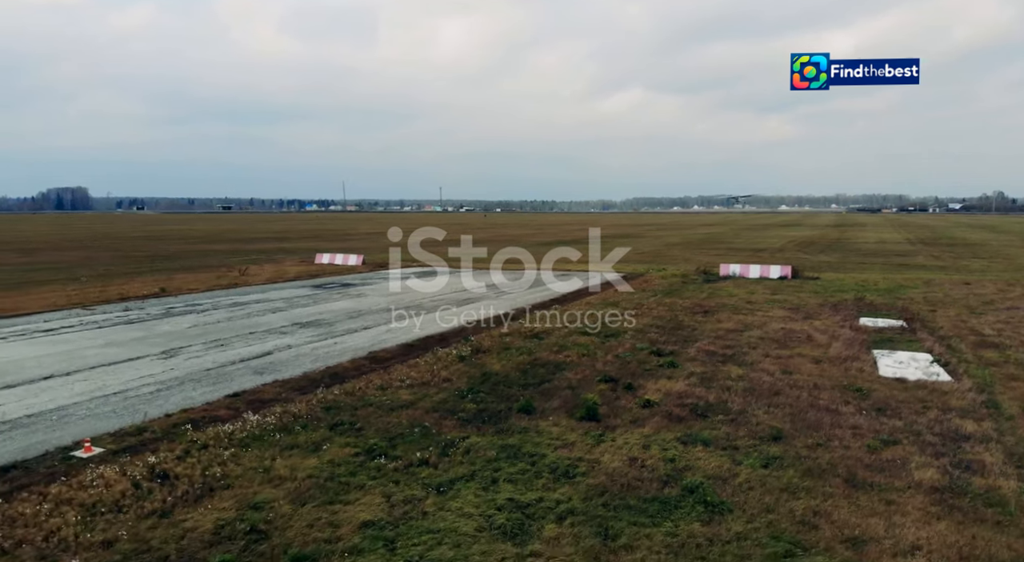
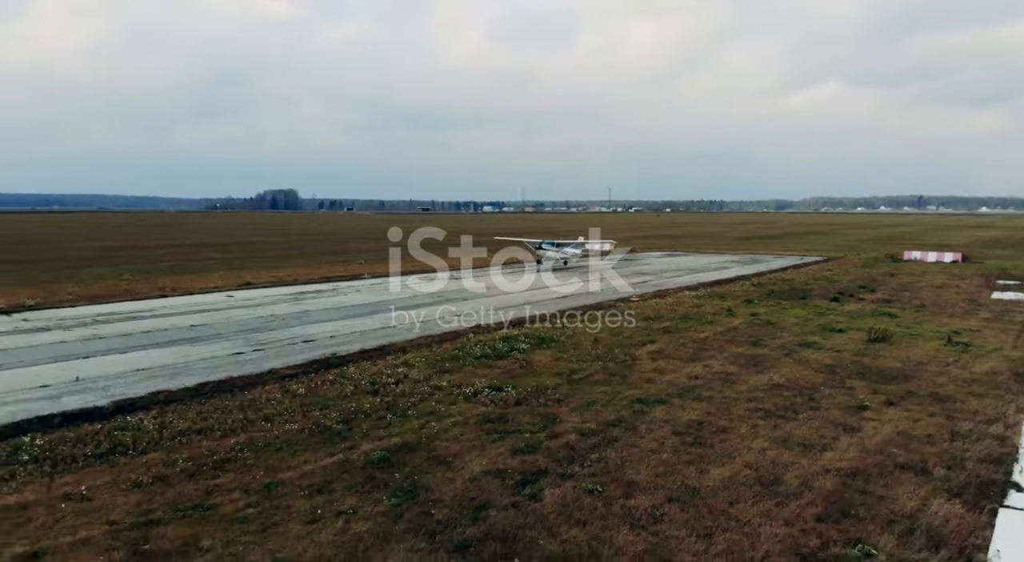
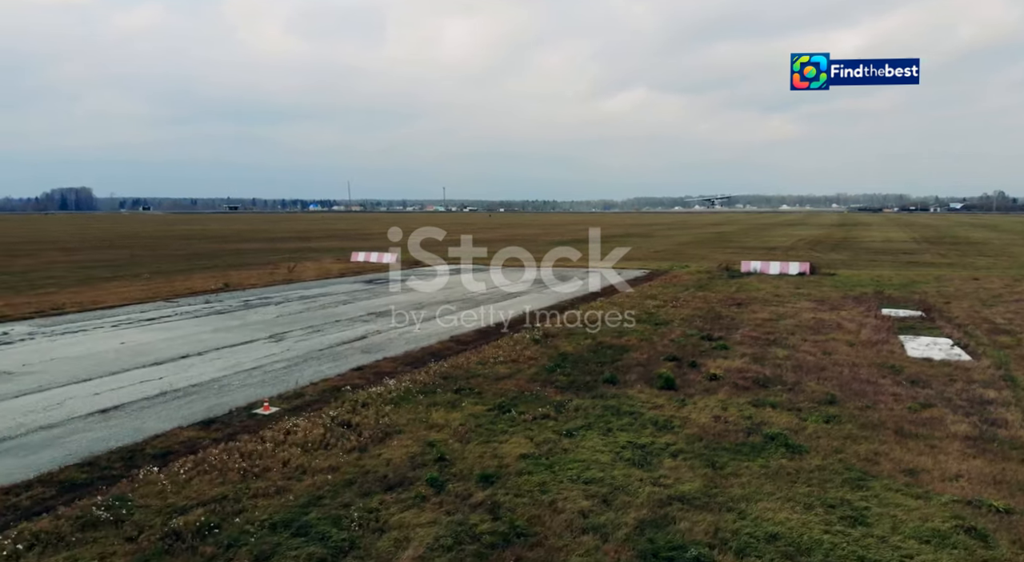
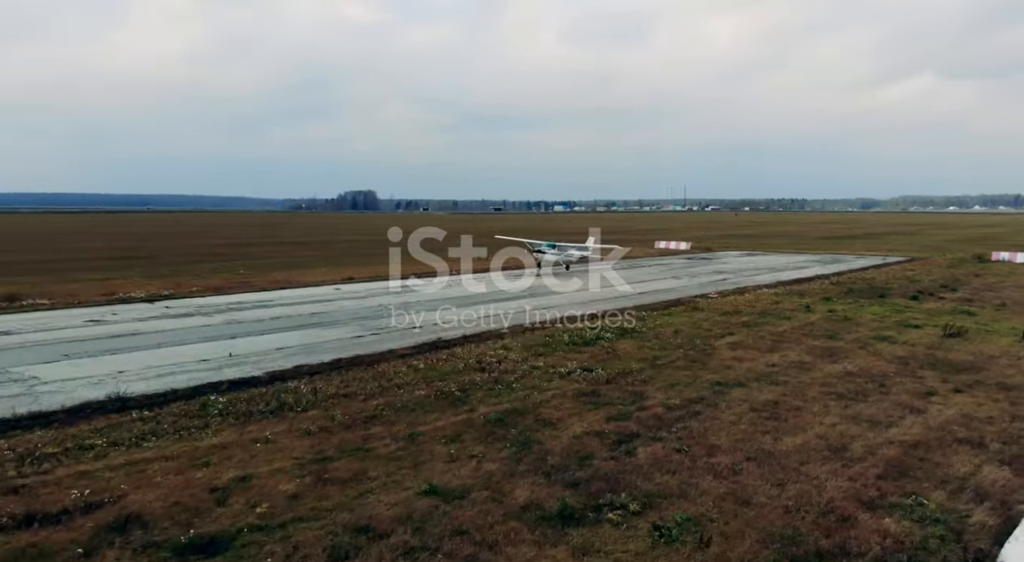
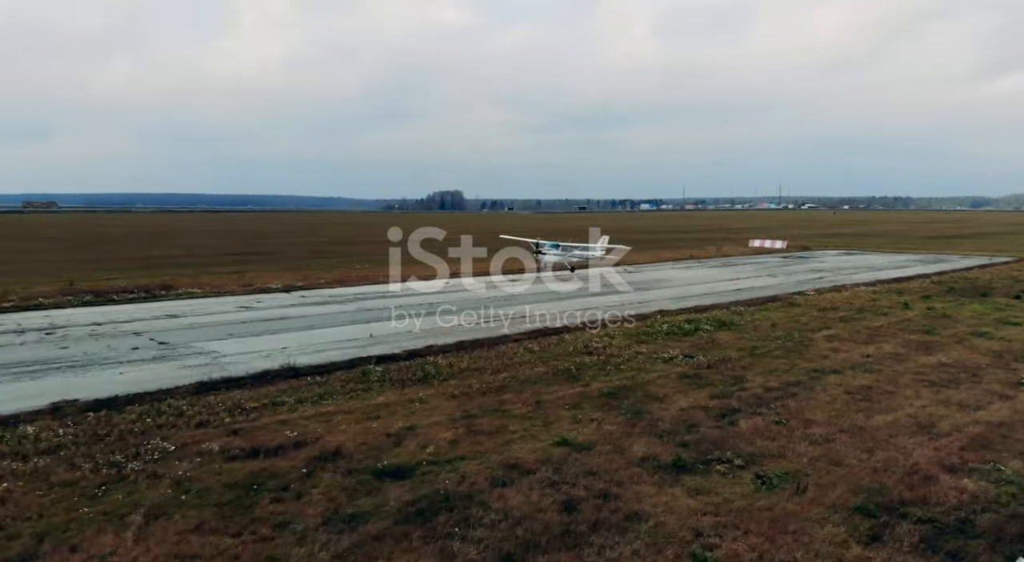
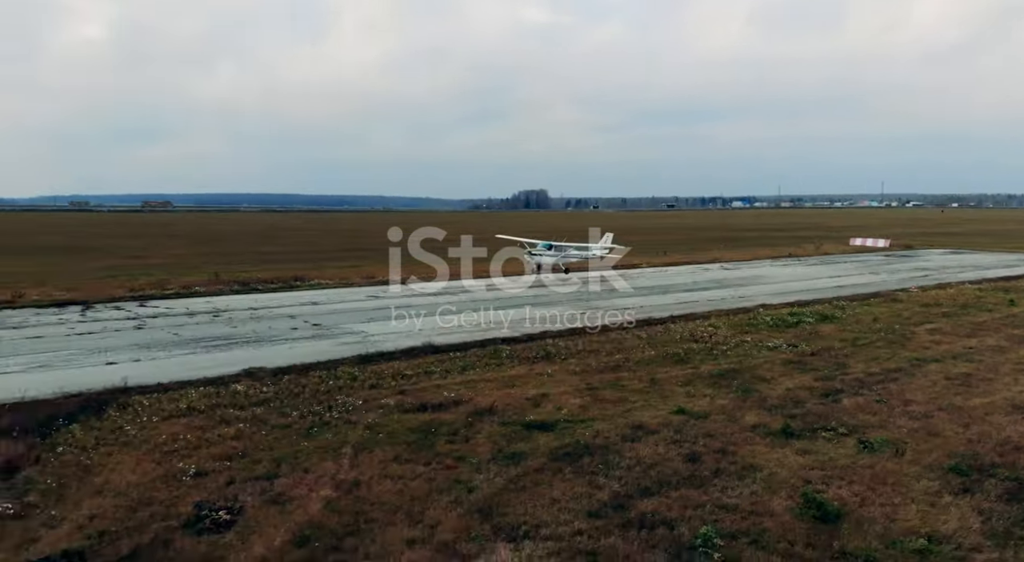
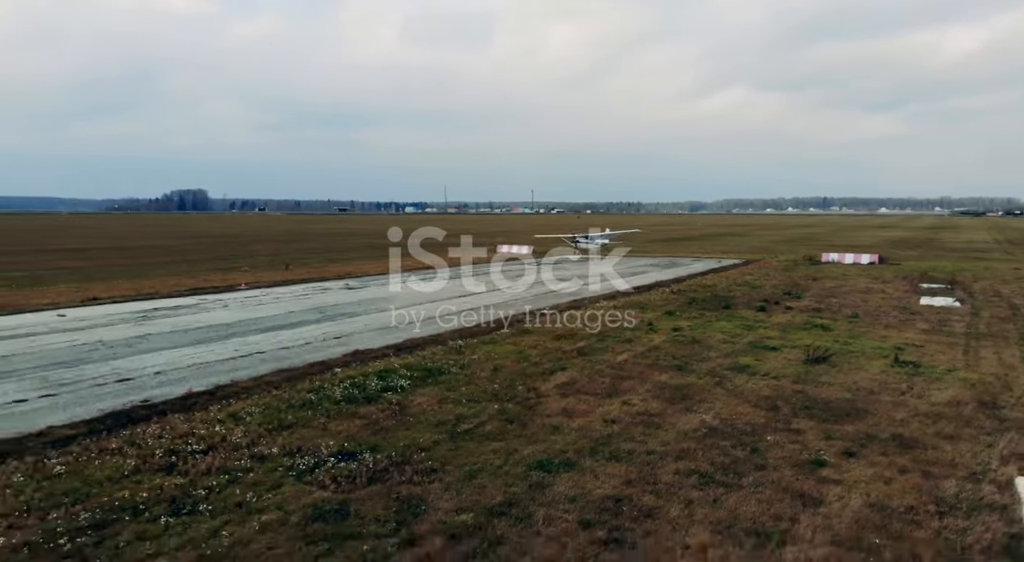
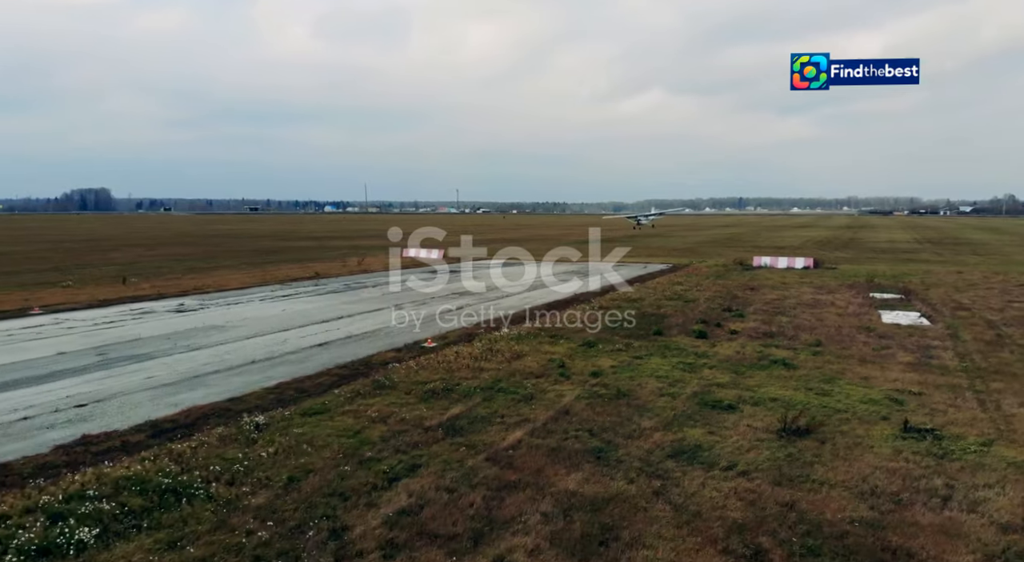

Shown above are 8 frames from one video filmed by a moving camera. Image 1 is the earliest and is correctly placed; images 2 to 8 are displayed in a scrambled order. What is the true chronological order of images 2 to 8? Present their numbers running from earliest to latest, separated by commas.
3, 8, 7, 2, 4, 5, 6
